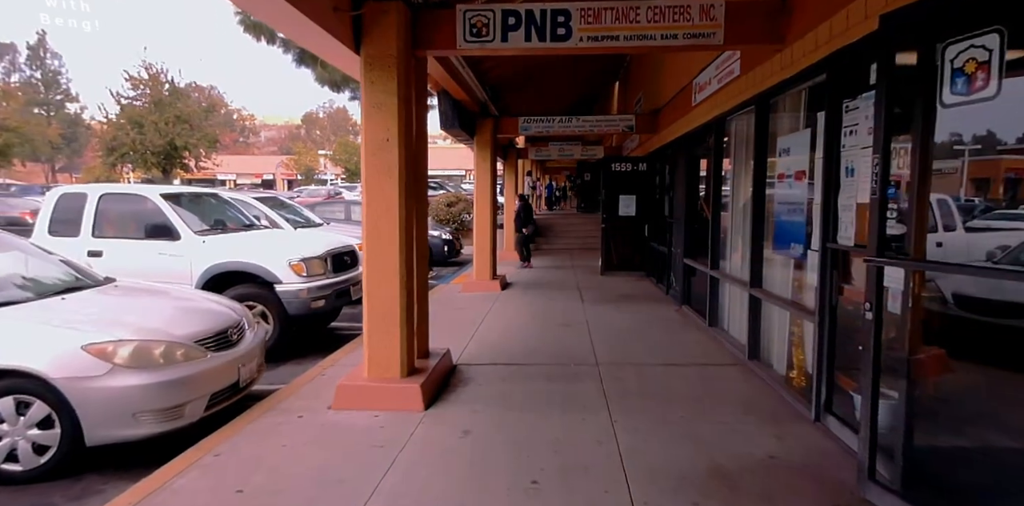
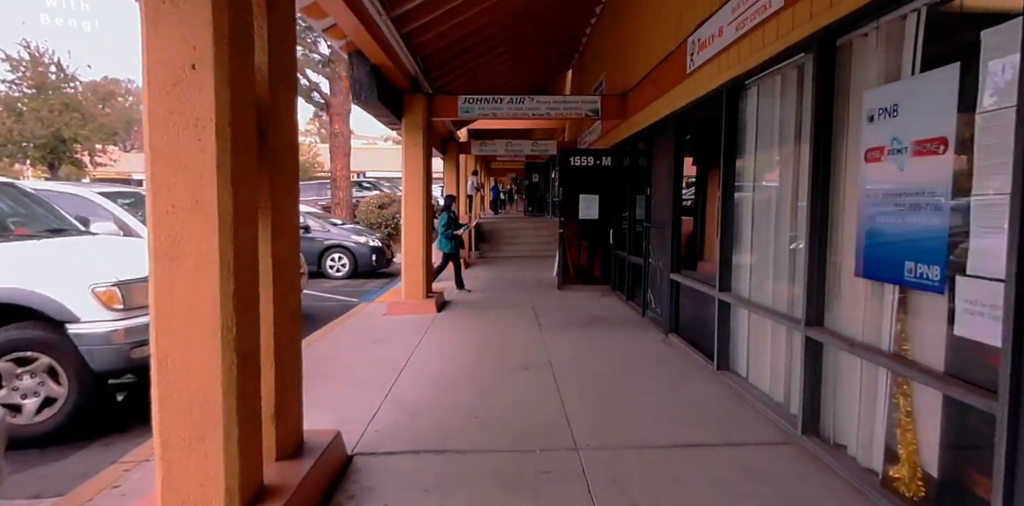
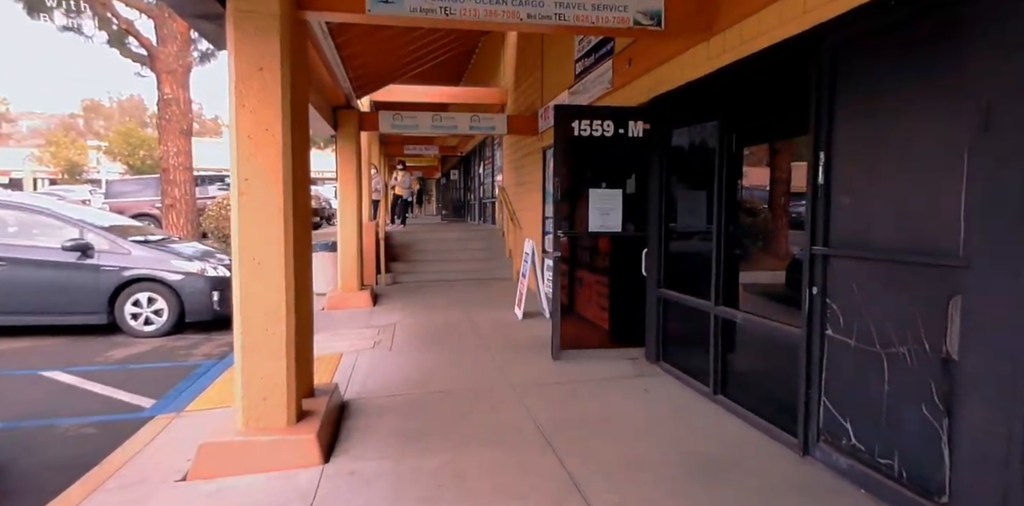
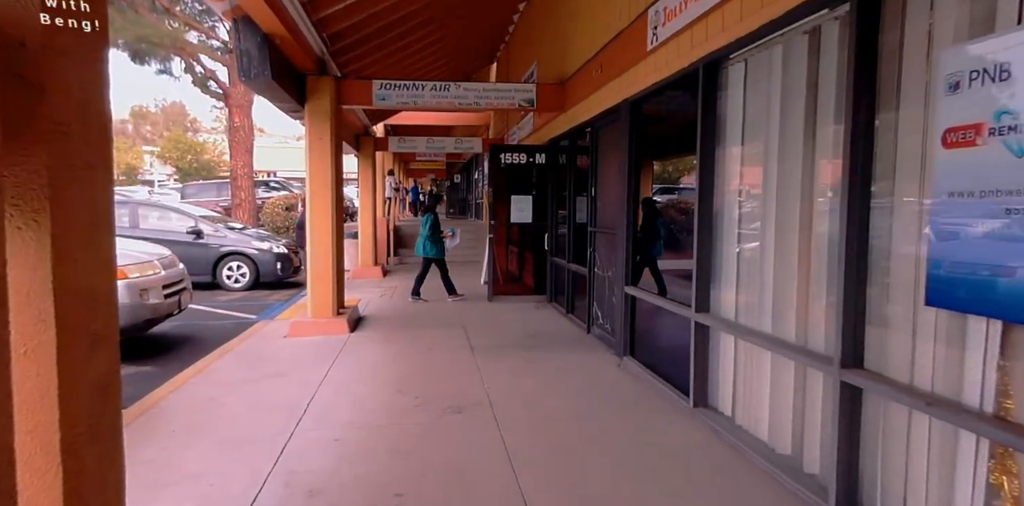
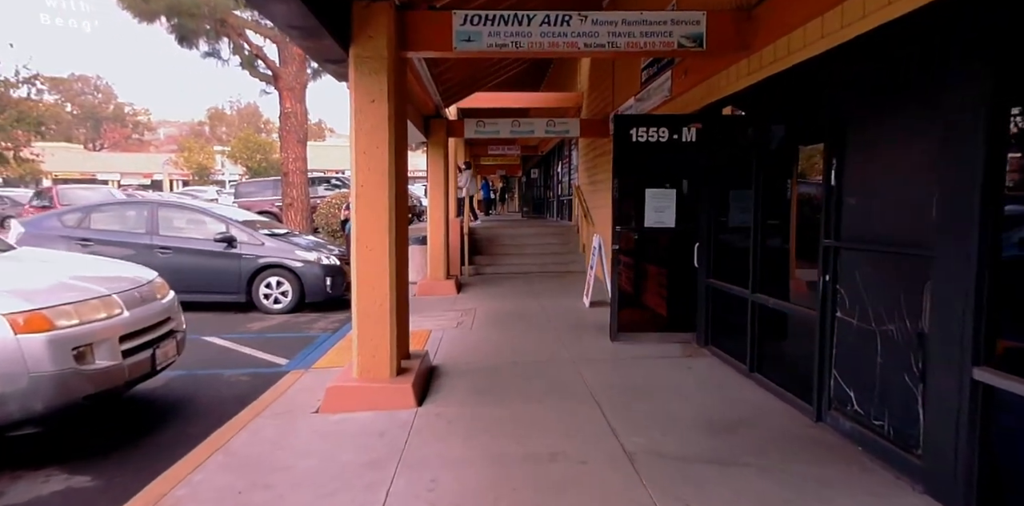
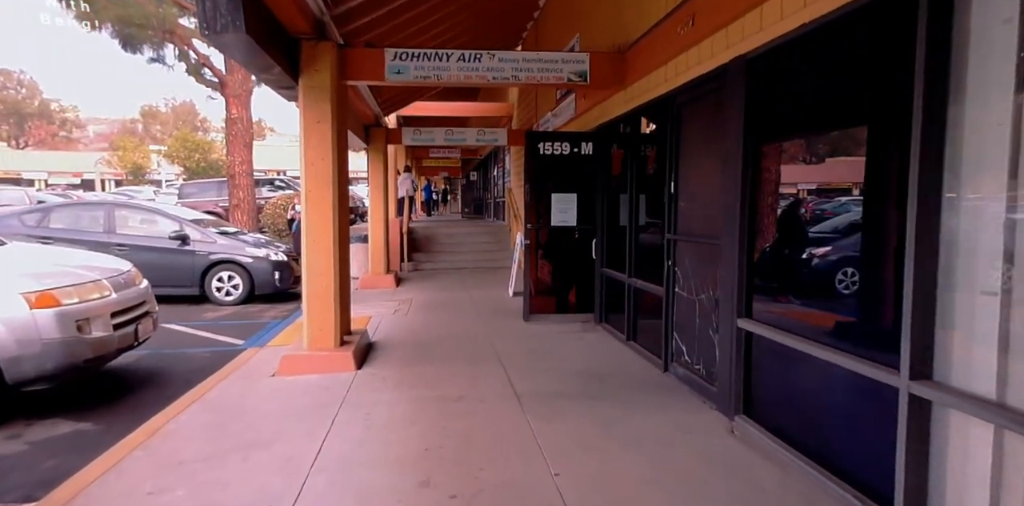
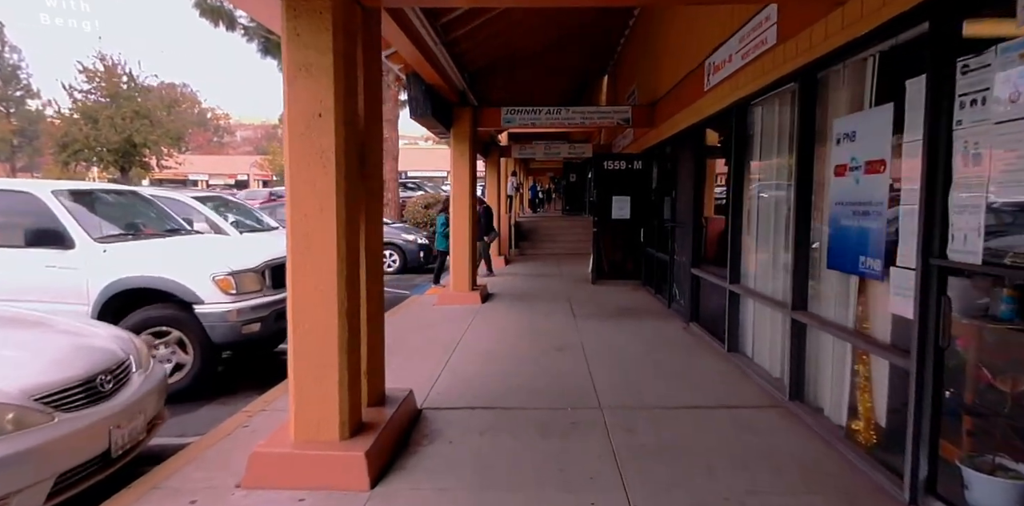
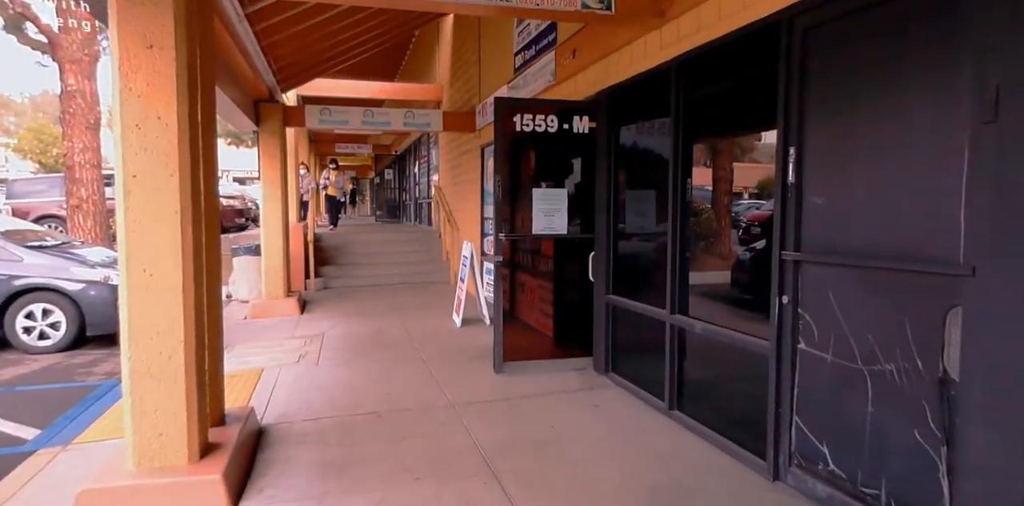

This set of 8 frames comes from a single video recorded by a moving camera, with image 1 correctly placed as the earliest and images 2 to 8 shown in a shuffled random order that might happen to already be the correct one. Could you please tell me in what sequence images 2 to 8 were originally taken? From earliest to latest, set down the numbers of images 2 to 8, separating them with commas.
7, 2, 4, 6, 5, 3, 8
